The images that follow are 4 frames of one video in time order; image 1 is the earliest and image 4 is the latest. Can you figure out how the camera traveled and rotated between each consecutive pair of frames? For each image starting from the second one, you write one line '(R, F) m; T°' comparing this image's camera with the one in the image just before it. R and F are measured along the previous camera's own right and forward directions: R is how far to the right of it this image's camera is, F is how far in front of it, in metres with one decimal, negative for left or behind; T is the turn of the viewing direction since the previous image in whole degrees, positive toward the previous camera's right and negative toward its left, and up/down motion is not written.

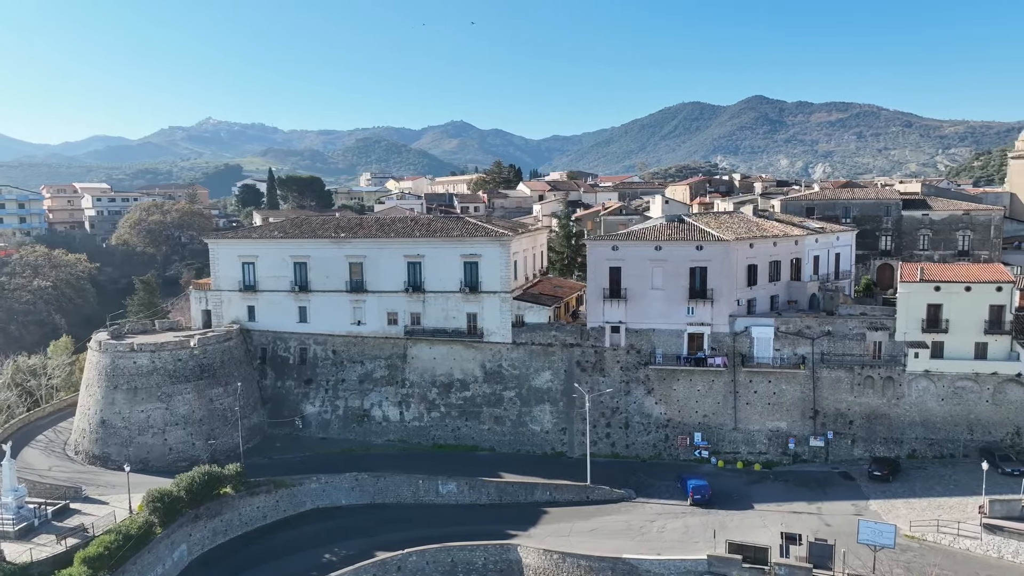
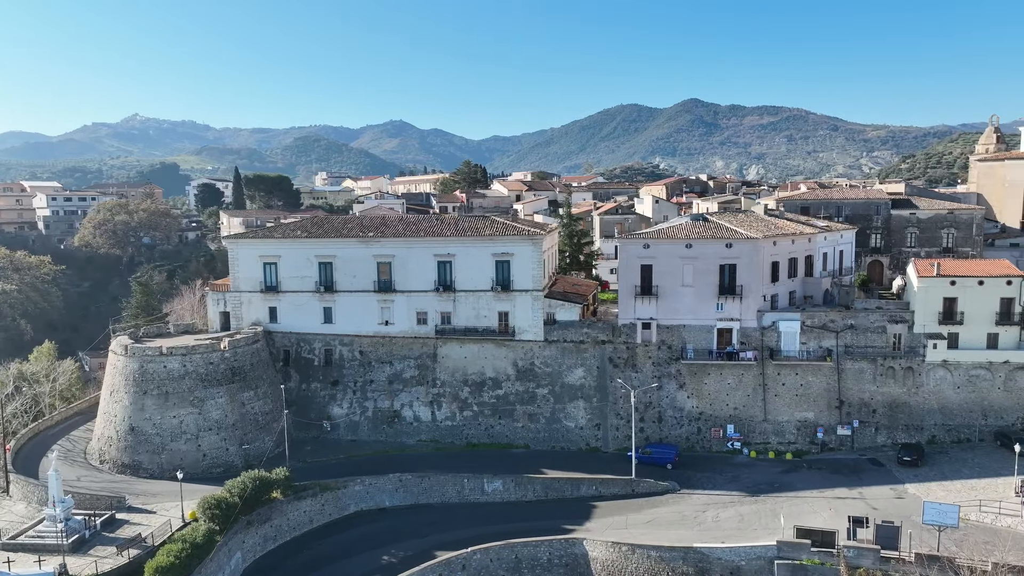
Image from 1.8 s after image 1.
(-4.5, 0.0) m; +5°
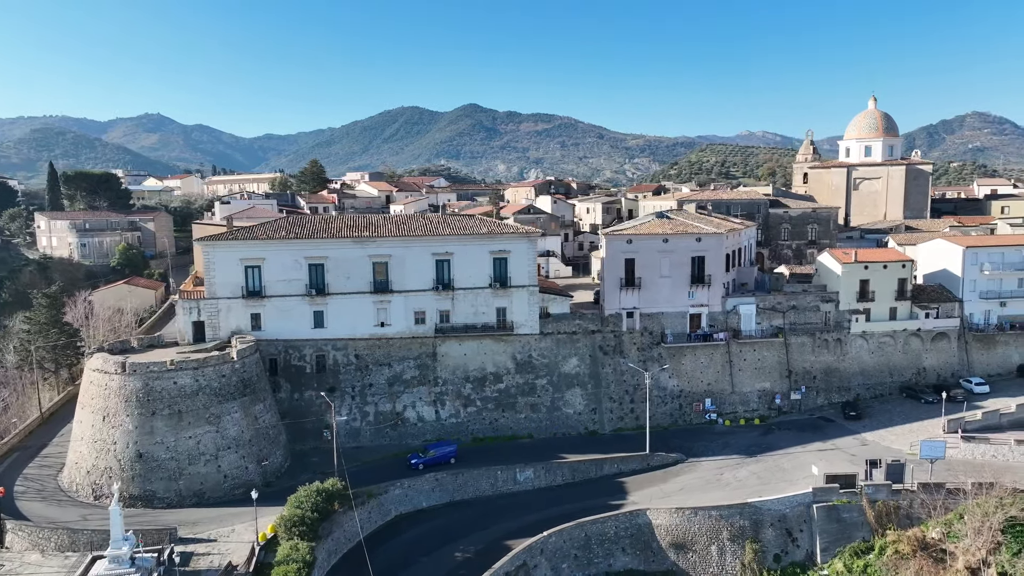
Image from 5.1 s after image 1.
(-10.6, +0.4) m; +17°
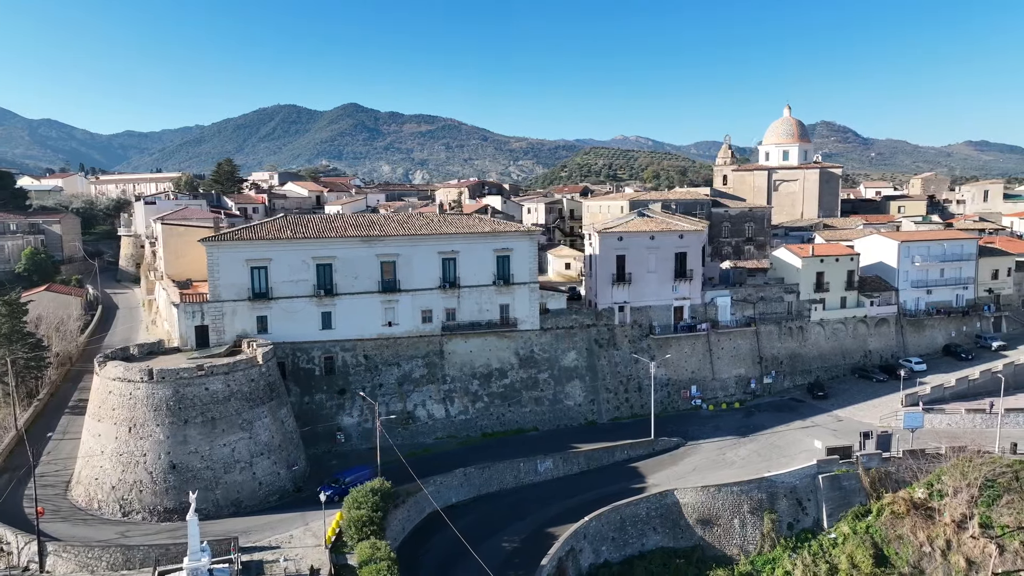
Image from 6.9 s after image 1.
(-6.1, -0.3) m; +9°
